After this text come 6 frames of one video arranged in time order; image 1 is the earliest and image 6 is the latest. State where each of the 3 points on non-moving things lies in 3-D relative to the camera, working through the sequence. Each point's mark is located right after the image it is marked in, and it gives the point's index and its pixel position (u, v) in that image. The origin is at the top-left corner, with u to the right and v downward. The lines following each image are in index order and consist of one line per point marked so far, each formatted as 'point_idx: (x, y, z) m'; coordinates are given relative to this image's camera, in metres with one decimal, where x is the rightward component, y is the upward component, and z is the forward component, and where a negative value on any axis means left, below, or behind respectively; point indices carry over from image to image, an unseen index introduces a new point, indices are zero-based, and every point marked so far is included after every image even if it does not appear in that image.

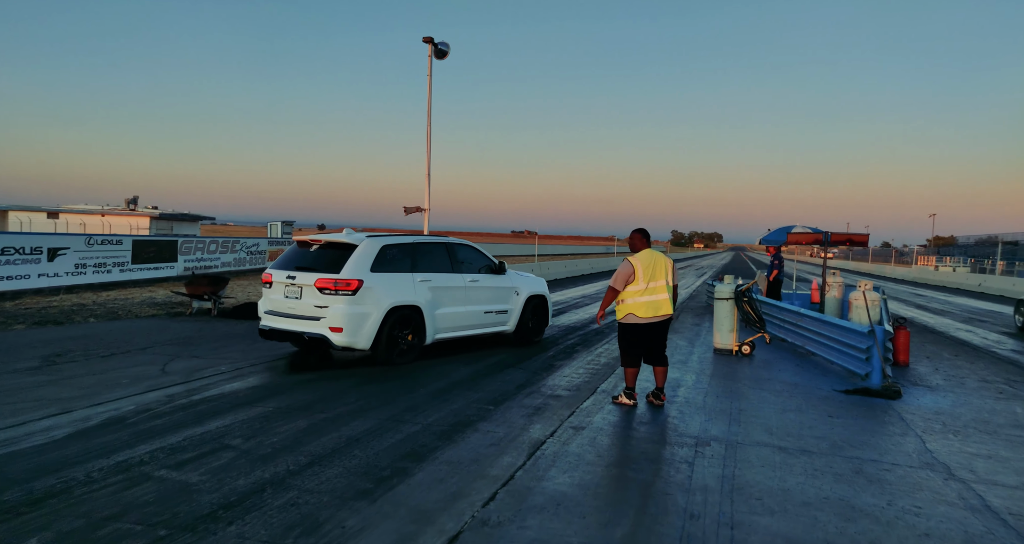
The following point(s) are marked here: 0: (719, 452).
0: (+1.7, -1.5, +5.2) m
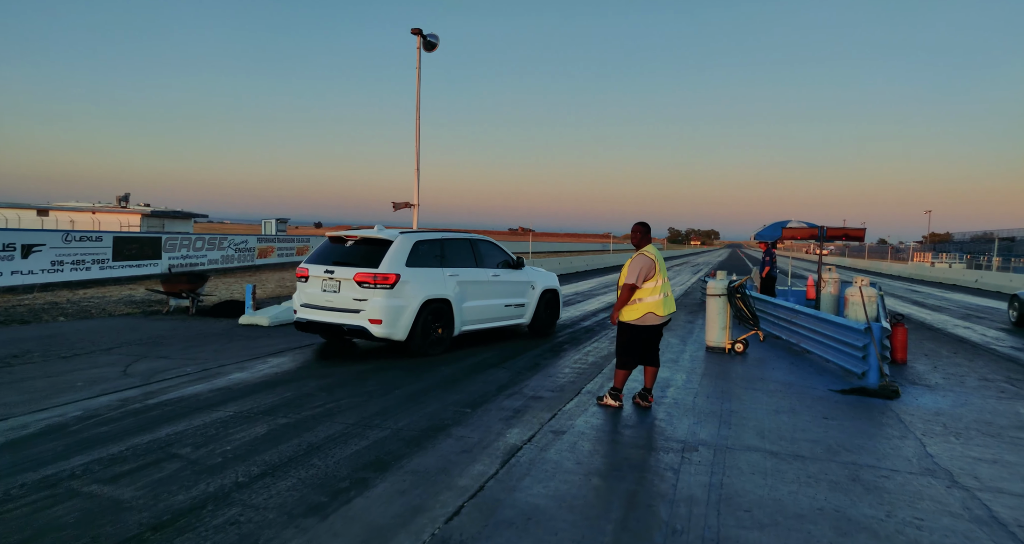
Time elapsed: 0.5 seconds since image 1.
0: (+1.5, -1.4, +4.9) m
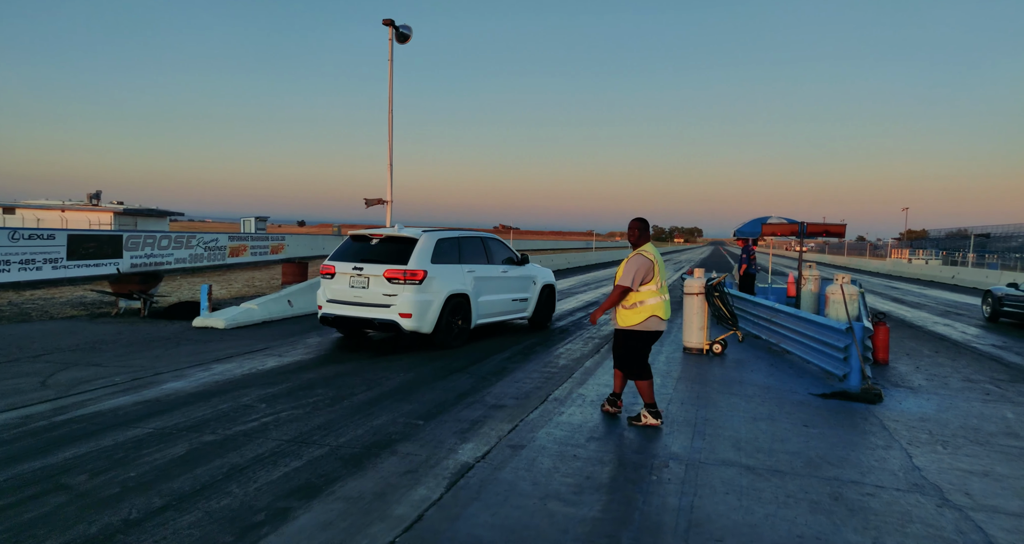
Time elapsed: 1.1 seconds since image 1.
0: (+1.2, -1.4, +4.5) m
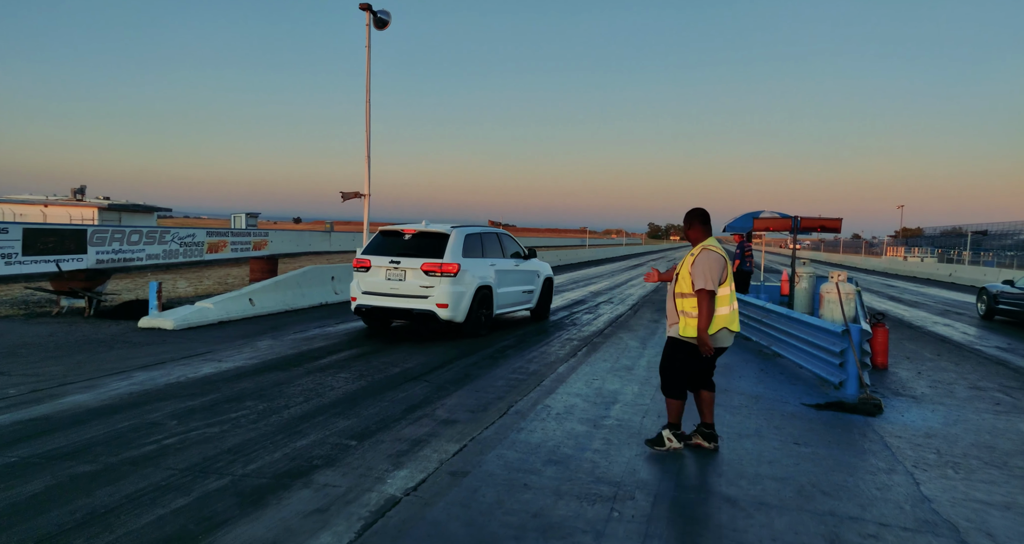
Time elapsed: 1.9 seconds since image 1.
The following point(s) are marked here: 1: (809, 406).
0: (+0.8, -1.4, +3.8) m
1: (+3.0, -1.3, +6.3) m
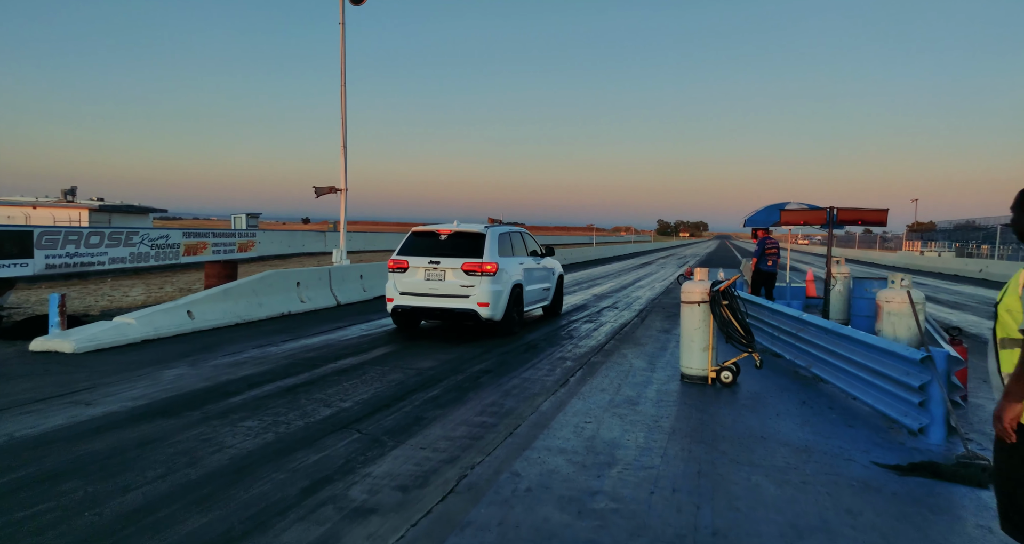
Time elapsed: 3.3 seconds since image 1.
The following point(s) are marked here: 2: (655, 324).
0: (+0.4, -1.5, +2.0) m
1: (+2.6, -1.4, +4.5) m
2: (+2.7, -1.0, +12.2) m
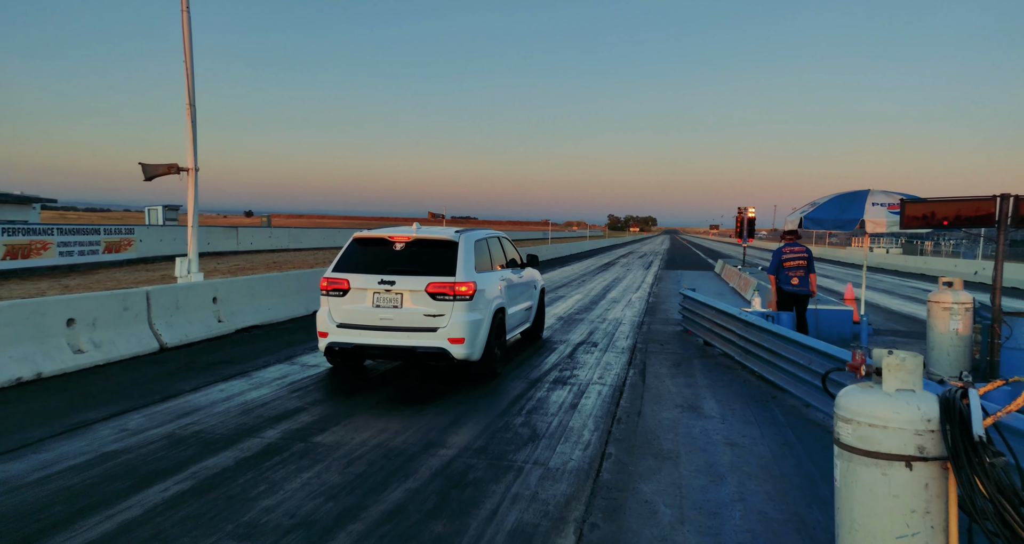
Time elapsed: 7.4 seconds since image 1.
0: (+0.3, -2.0, -2.9) m
1: (+2.3, -1.8, -0.2) m
2: (+1.8, -1.3, +7.5) m
